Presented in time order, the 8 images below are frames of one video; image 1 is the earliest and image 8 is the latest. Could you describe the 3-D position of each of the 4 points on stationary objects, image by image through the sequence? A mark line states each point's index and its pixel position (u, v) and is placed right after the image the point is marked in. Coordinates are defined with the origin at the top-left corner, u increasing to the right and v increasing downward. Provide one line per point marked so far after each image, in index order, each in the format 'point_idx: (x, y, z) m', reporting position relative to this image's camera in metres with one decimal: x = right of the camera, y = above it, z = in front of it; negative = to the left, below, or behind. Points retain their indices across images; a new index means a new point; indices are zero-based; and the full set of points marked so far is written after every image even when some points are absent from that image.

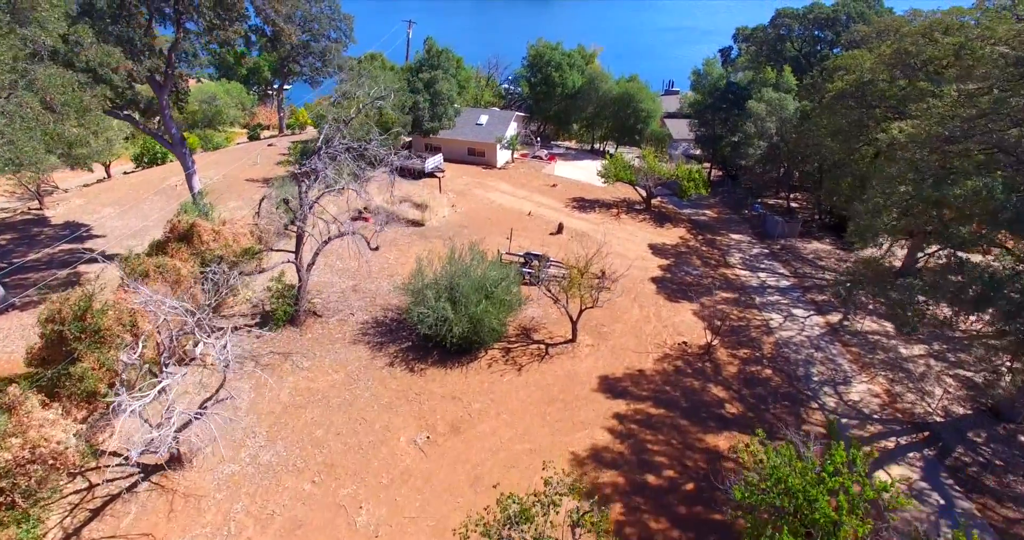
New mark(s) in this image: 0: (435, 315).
0: (-4.2, -2.6, +19.3) m
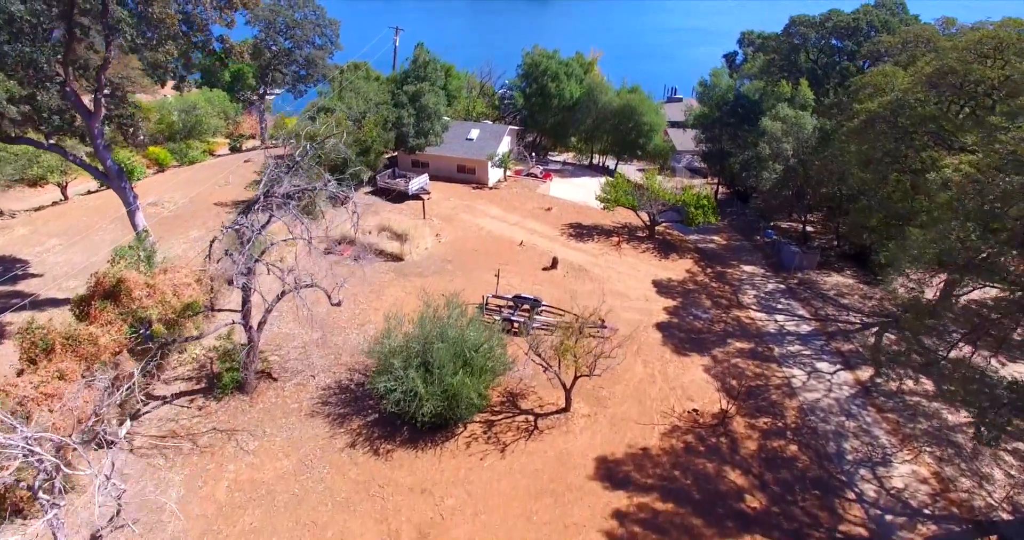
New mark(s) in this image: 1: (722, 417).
0: (-5.0, -5.6, +16.4) m
1: (+11.1, -7.7, +18.6) m
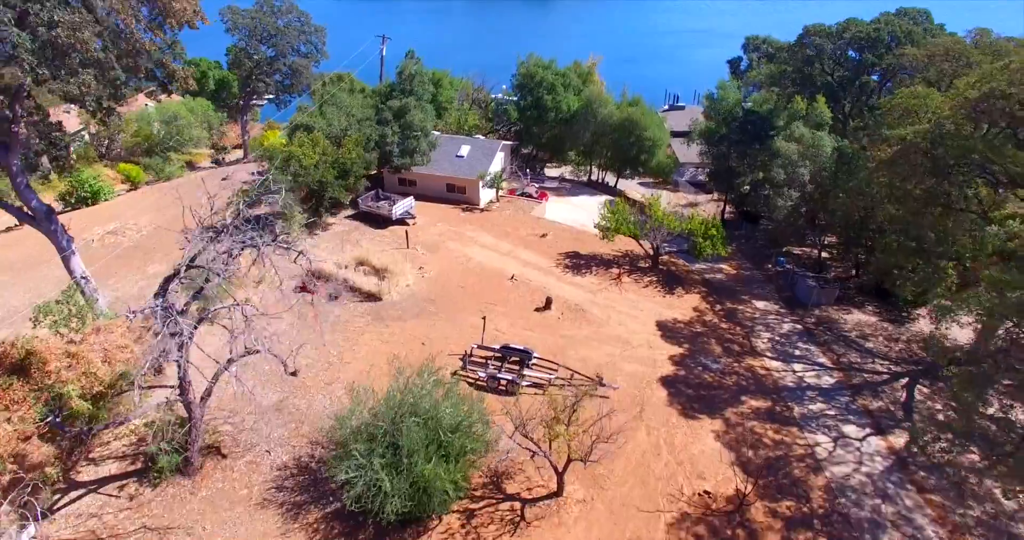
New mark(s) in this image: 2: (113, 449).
0: (-5.8, -8.4, +13.9) m
1: (+10.4, -10.6, +16.1) m
2: (-18.4, -8.2, +16.2) m
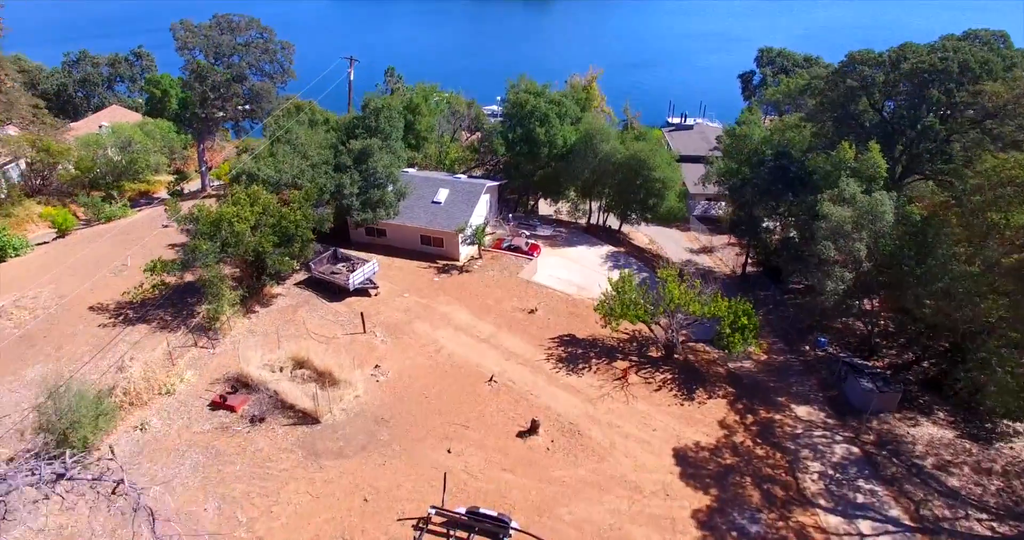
0: (-7.1, -14.5, +8.5) m
1: (+9.0, -16.7, +10.6) m
2: (-19.7, -14.4, +10.8) m
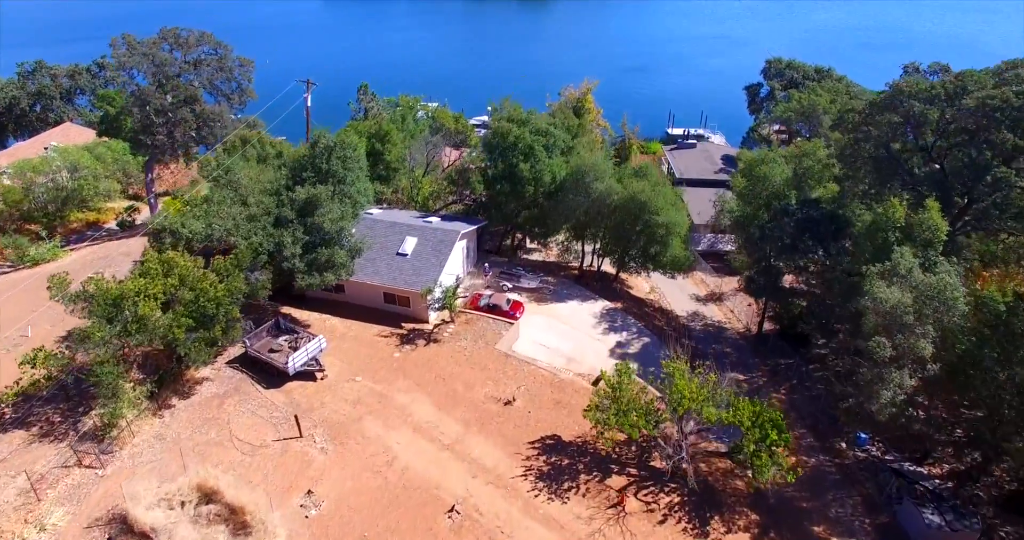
0: (-8.7, -19.5, +3.9) m
1: (+7.5, -21.6, +6.1) m
2: (-21.3, -19.4, +6.2) m
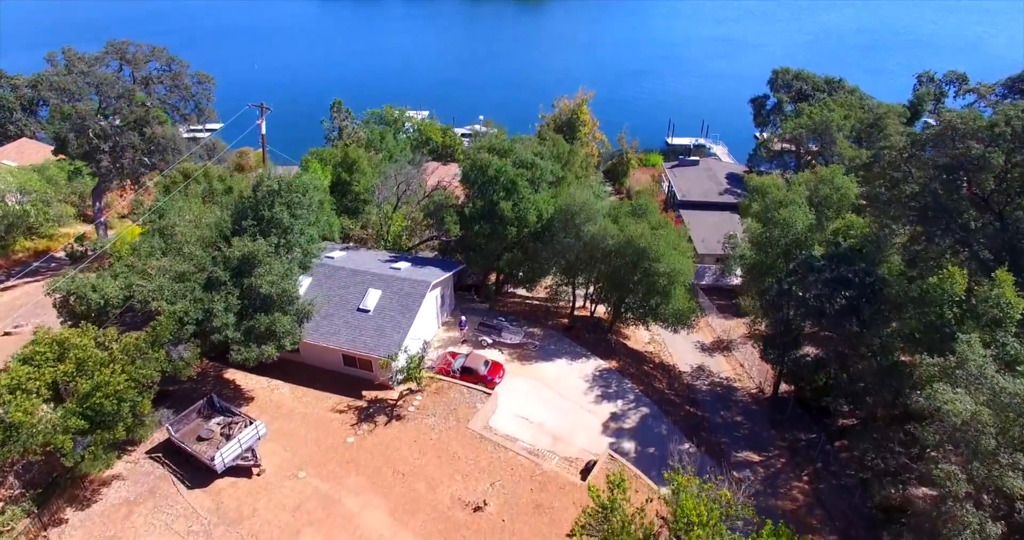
0: (-10.1, -23.5, +0.3) m
1: (+6.1, -25.5, +2.5) m
2: (-22.7, -23.4, +2.6) m
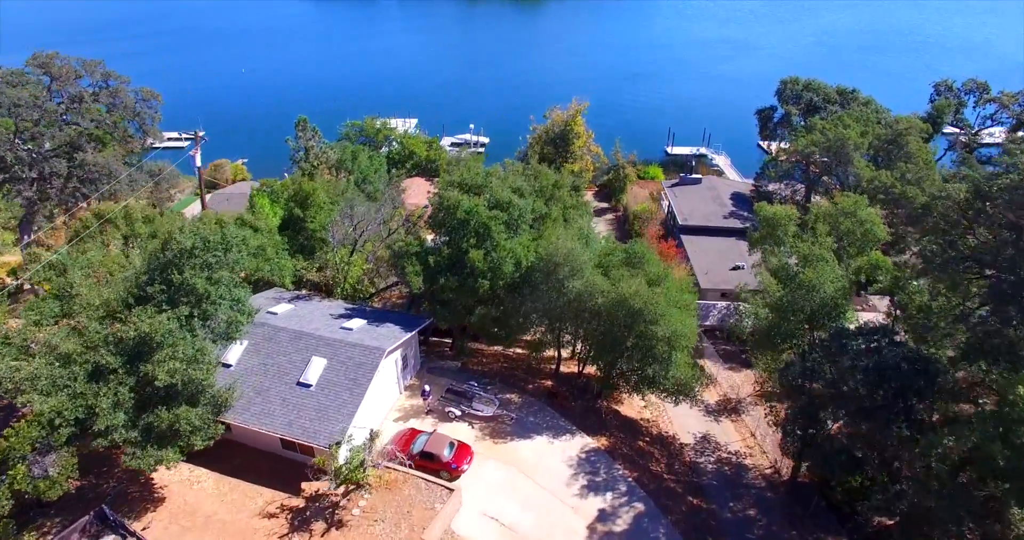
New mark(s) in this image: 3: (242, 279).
0: (-11.8, -27.3, -3.5) m
1: (+4.4, -29.3, -1.3) m
2: (-24.4, -27.2, -1.2) m
3: (-15.1, -0.4, +19.7) m
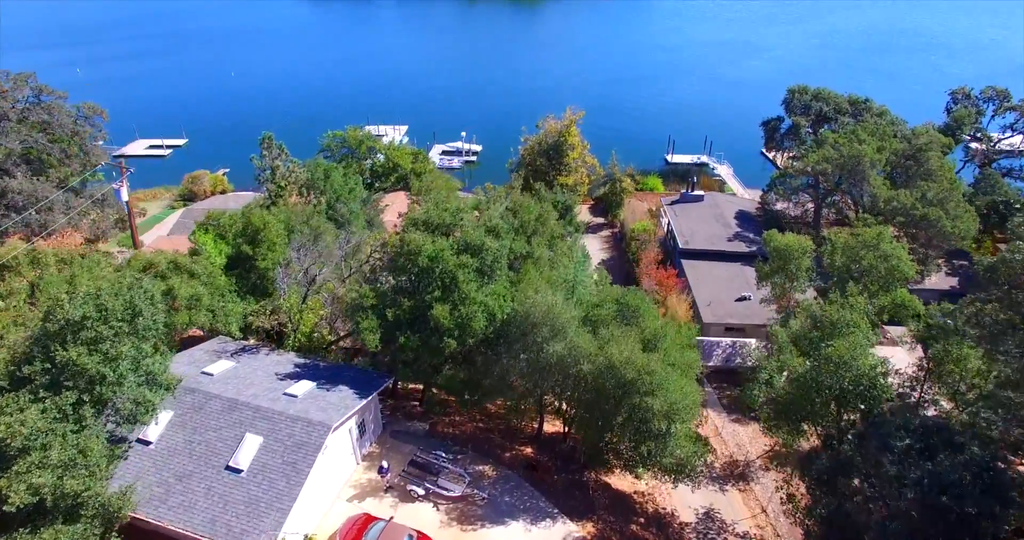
0: (-13.3, -30.4, -6.5) m
1: (+2.9, -32.3, -4.4) m
2: (-25.9, -30.3, -4.2) m
3: (-16.6, -3.4, +16.6) m
